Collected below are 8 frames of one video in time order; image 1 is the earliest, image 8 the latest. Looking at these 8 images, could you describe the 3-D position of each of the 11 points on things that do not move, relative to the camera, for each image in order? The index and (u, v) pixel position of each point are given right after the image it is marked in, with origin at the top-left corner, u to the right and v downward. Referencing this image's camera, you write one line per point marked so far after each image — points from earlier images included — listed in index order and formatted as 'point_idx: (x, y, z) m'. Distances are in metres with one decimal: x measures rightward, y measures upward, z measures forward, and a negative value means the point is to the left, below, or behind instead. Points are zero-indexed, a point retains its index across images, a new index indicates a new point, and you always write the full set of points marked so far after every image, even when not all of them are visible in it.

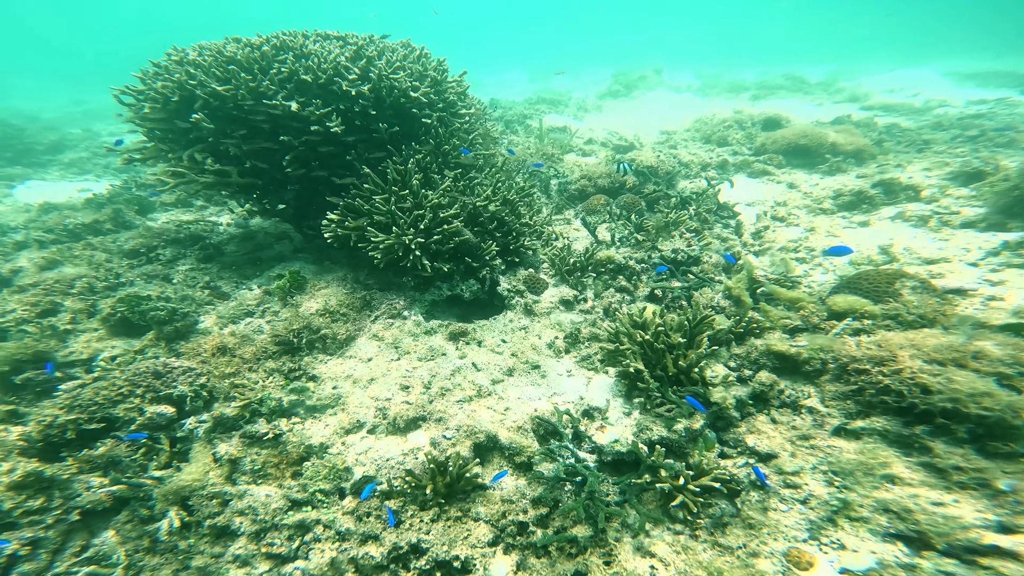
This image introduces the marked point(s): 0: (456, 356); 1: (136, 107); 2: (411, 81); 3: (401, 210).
0: (-0.6, -0.8, +4.2) m
1: (-5.4, +2.8, +5.2) m
2: (-1.4, +3.0, +5.2) m
3: (-1.4, +1.0, +4.5) m
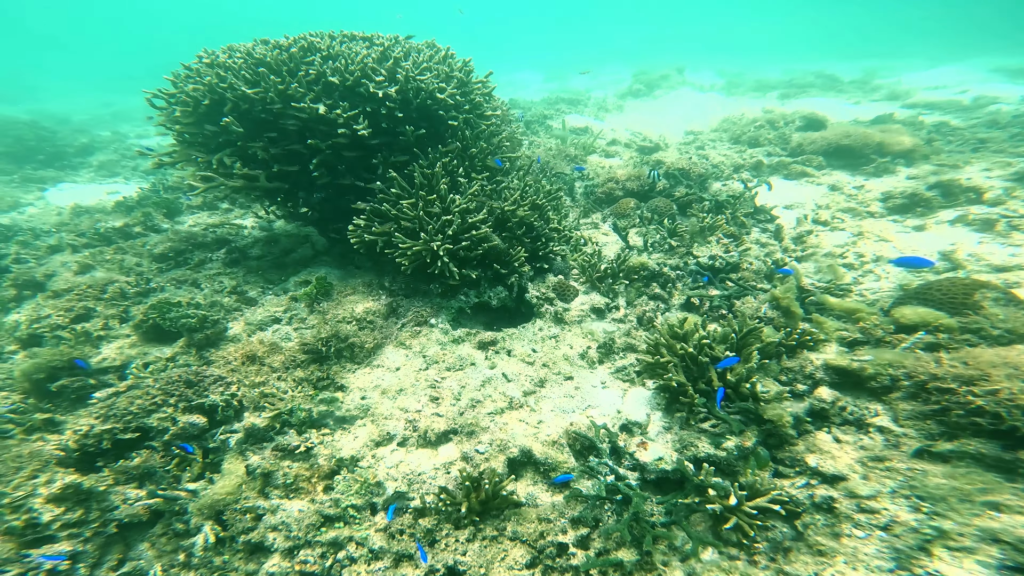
0: (-0.3, -0.9, +4.1) m
1: (-5.0, +2.7, +5.2) m
2: (-1.0, +2.9, +5.1) m
3: (-1.0, +0.9, +4.4) m
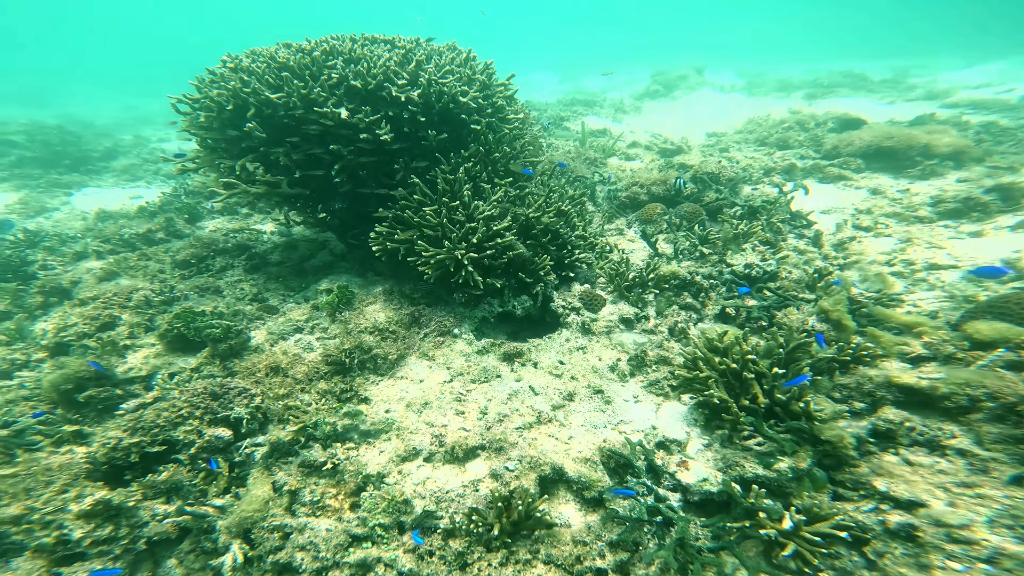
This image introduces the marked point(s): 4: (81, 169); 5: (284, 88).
0: (0.0, -1.0, +4.0) m
1: (-4.7, +2.6, +5.3) m
2: (-0.7, +2.8, +5.0) m
3: (-0.7, +0.8, +4.3) m
4: (-13.8, +3.9, +11.4) m
5: (-3.0, +2.7, +4.6) m
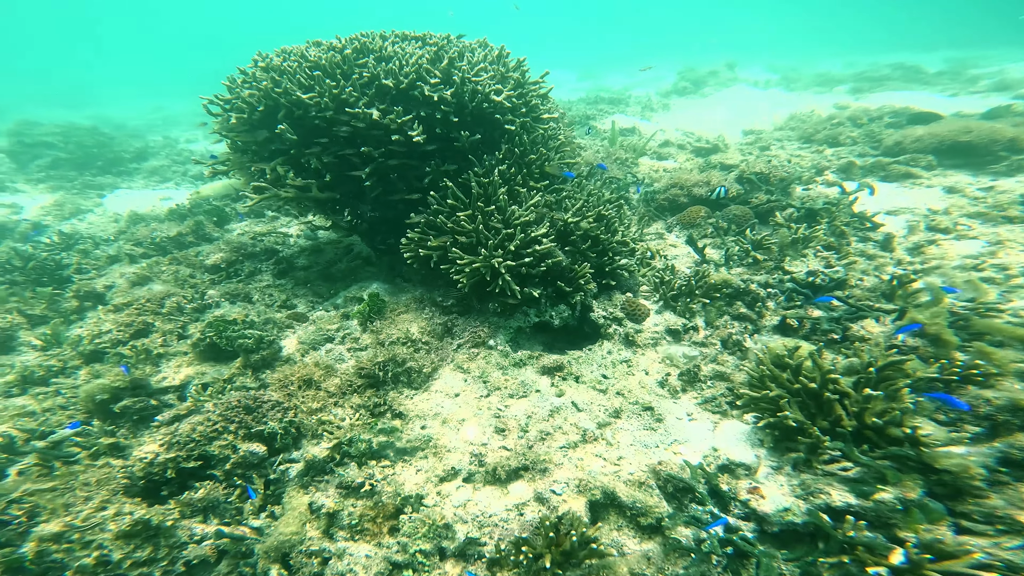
0: (+0.4, -1.1, +3.8) m
1: (-4.2, +2.5, +5.2) m
2: (-0.2, +2.7, +4.8) m
3: (-0.3, +0.7, +4.1) m
4: (-13.1, +3.8, +11.7) m
5: (-2.5, +2.5, +4.5) m
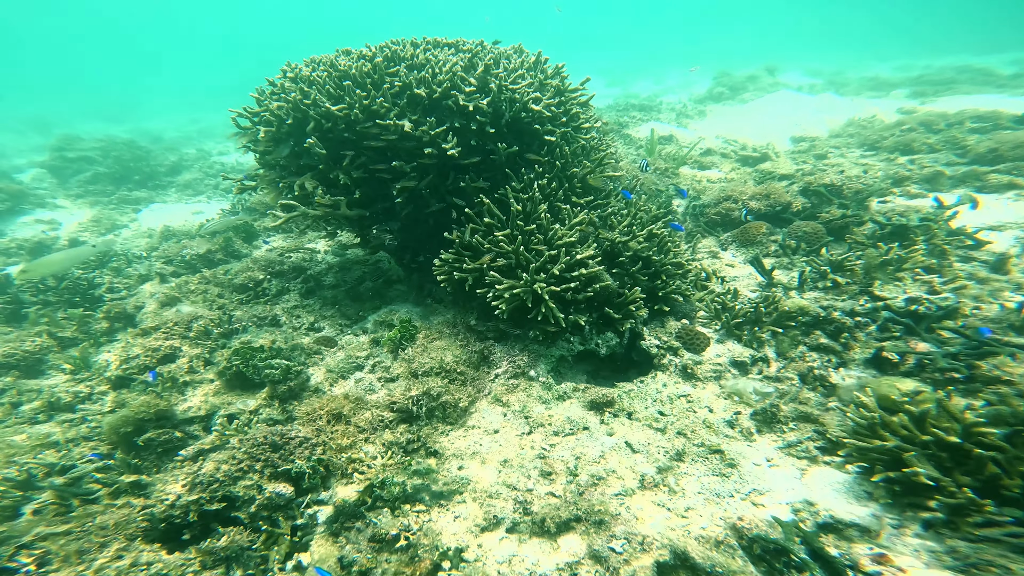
0: (+0.9, -1.4, +3.4) m
1: (-3.7, +2.2, +5.1) m
2: (+0.3, +2.4, +4.5) m
3: (+0.2, +0.4, +3.8) m
4: (-12.3, +3.4, +12.0) m
5: (-2.0, +2.3, +4.4) m
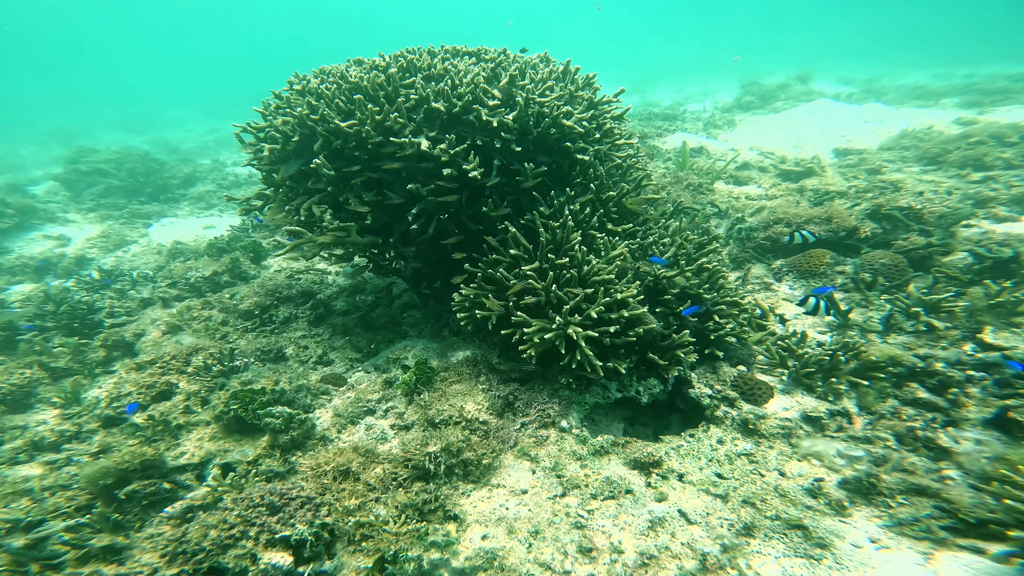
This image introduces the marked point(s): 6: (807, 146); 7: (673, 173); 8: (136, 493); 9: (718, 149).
0: (+1.1, -1.7, +2.9) m
1: (-3.4, +1.9, +4.8) m
2: (+0.6, +2.1, +4.1) m
3: (+0.4, +0.1, +3.4) m
4: (-11.7, +3.0, +11.9) m
5: (-1.7, +1.9, +4.0) m
6: (+8.6, +4.1, +10.4) m
7: (+2.8, +2.0, +6.3) m
8: (-3.2, -1.8, +3.0) m
9: (+5.0, +3.5, +8.8) m
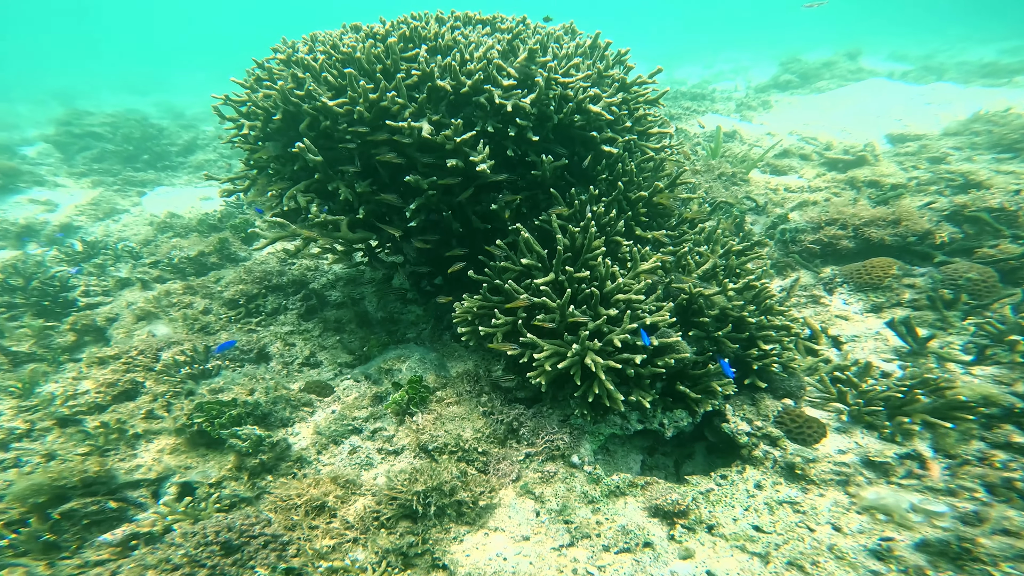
0: (+1.1, -1.9, +2.5) m
1: (-3.3, +1.9, +4.3) m
2: (+0.7, +2.0, +3.5) m
3: (+0.5, -0.1, +2.9) m
4: (-11.4, +3.5, +11.6) m
5: (-1.6, +1.9, +3.5) m
6: (+8.9, +4.2, +9.4) m
7: (+2.9, +2.0, +5.7) m
8: (-3.2, -1.8, +2.7) m
9: (+5.2, +3.5, +8.0) m
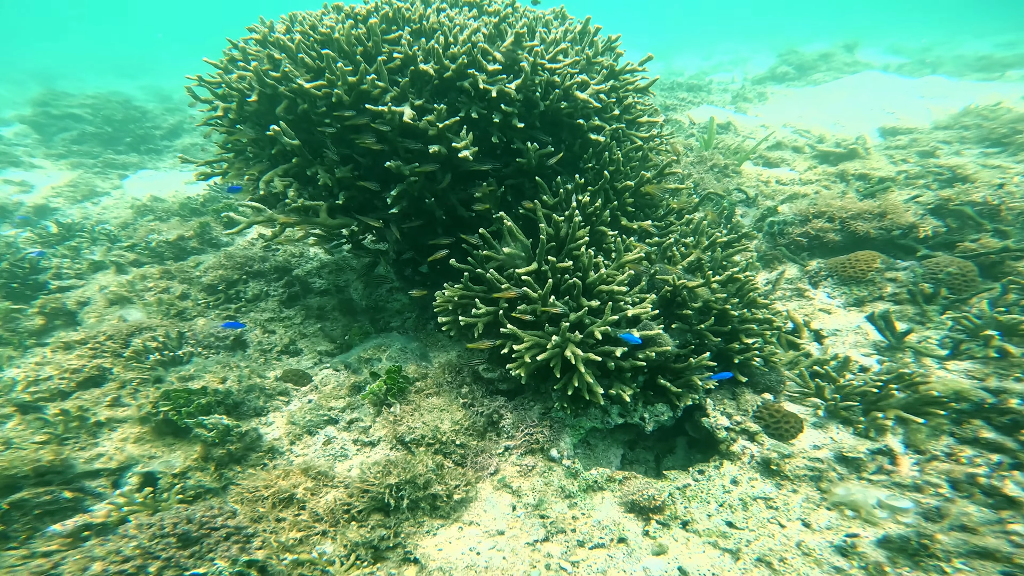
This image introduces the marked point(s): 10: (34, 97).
0: (+0.9, -1.8, +2.4) m
1: (-3.4, +2.1, +4.1) m
2: (+0.5, +2.1, +3.4) m
3: (+0.3, 0.0, +2.8) m
4: (-11.6, +4.0, +11.3) m
5: (-1.8, +2.0, +3.3) m
6: (+8.7, +4.3, +9.4) m
7: (+2.8, +2.1, +5.6) m
8: (-3.4, -1.7, +2.6) m
9: (+5.1, +3.6, +7.9) m
10: (-22.8, +9.1, +17.1) m
